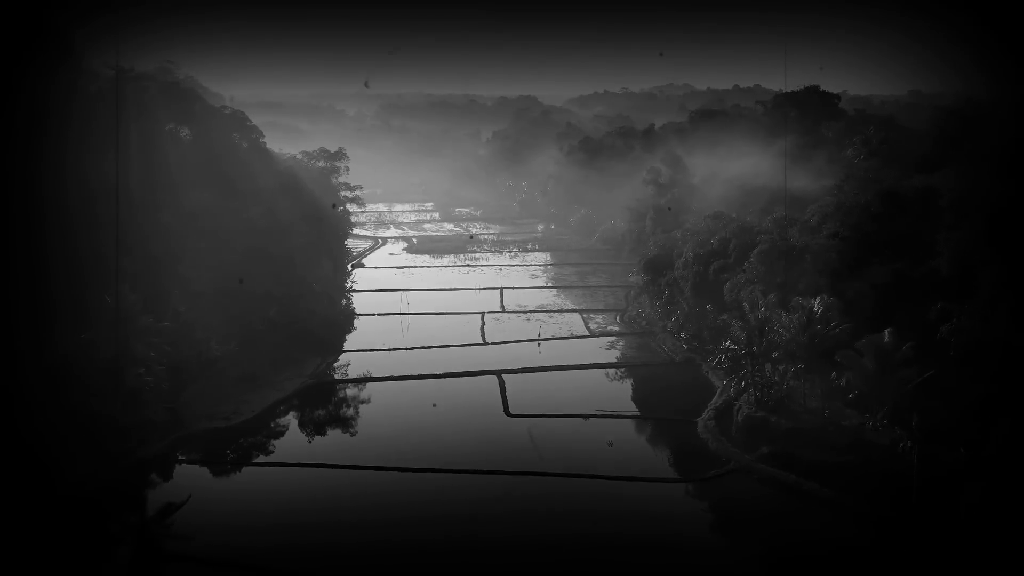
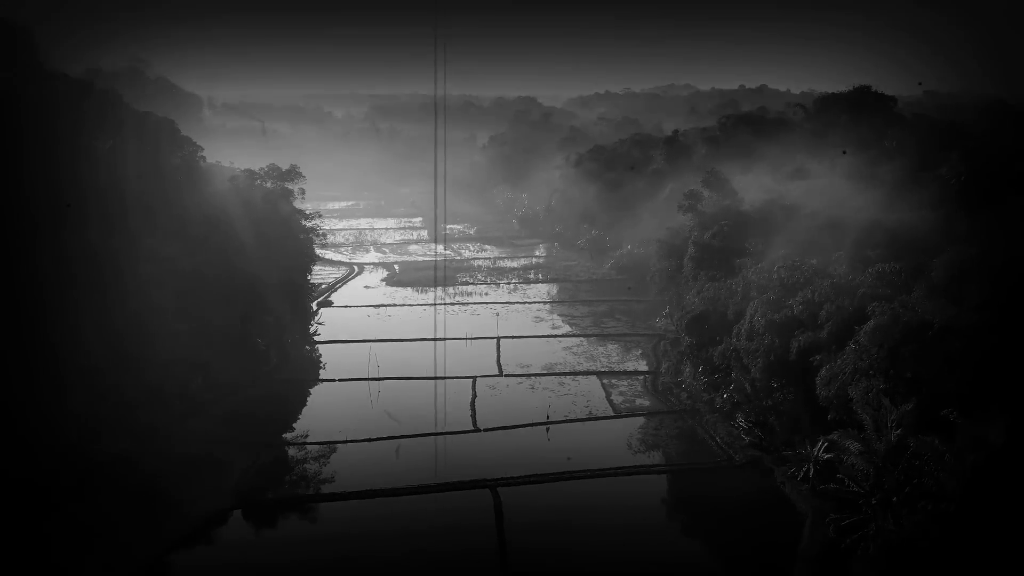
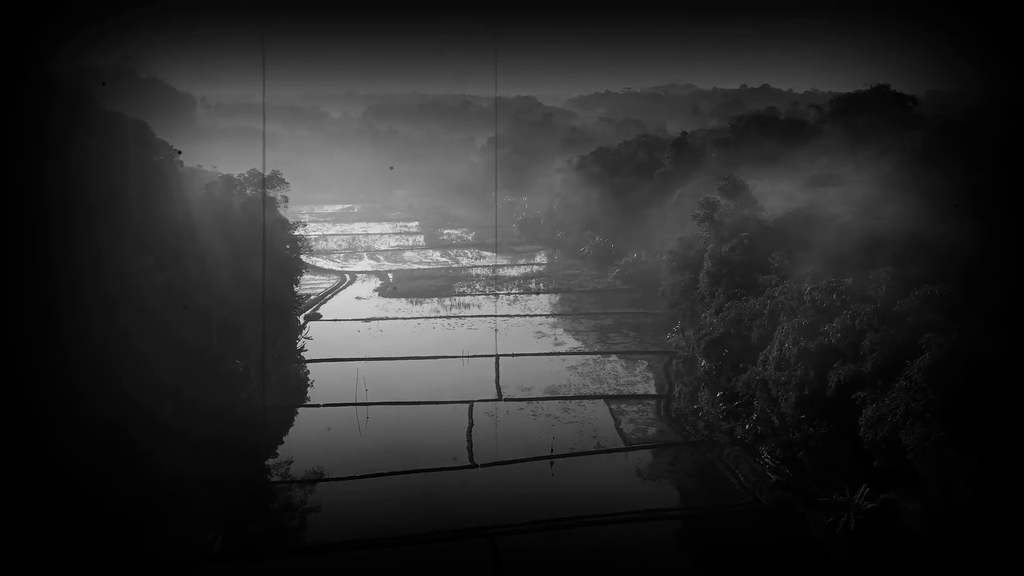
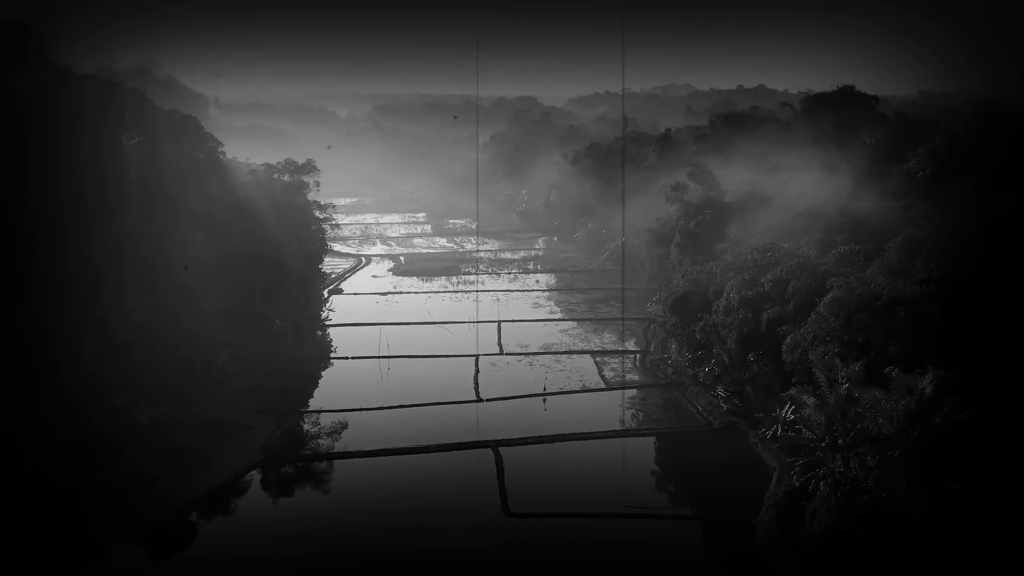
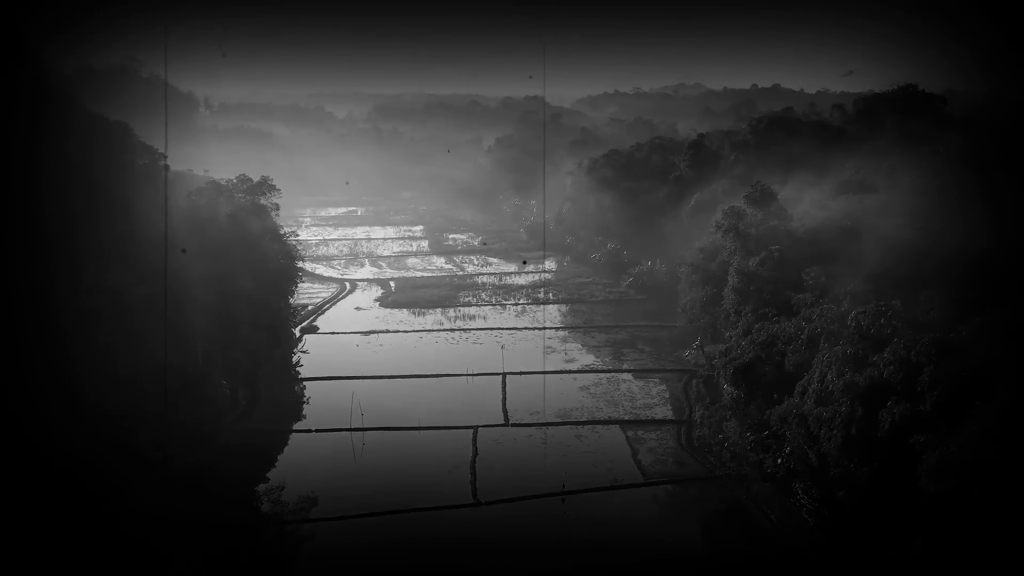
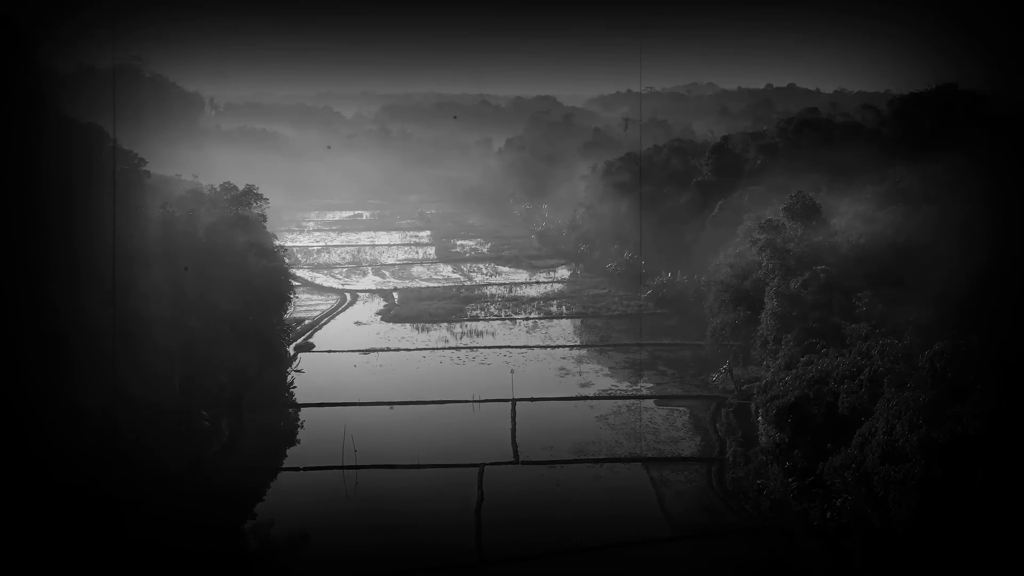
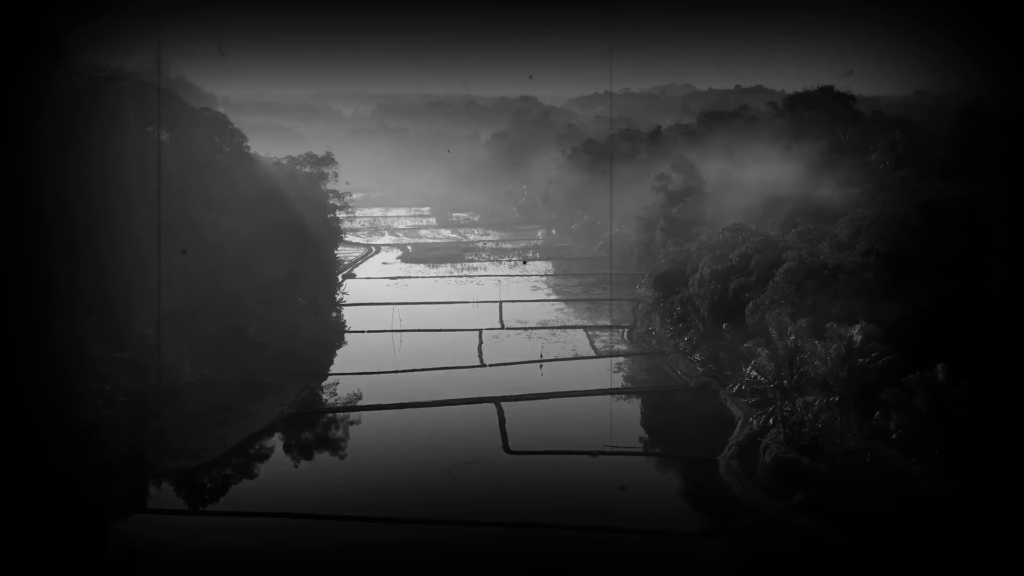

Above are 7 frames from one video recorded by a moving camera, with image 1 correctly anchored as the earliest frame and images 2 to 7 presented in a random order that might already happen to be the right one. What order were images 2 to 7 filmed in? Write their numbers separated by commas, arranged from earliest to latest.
7, 4, 2, 3, 5, 6
